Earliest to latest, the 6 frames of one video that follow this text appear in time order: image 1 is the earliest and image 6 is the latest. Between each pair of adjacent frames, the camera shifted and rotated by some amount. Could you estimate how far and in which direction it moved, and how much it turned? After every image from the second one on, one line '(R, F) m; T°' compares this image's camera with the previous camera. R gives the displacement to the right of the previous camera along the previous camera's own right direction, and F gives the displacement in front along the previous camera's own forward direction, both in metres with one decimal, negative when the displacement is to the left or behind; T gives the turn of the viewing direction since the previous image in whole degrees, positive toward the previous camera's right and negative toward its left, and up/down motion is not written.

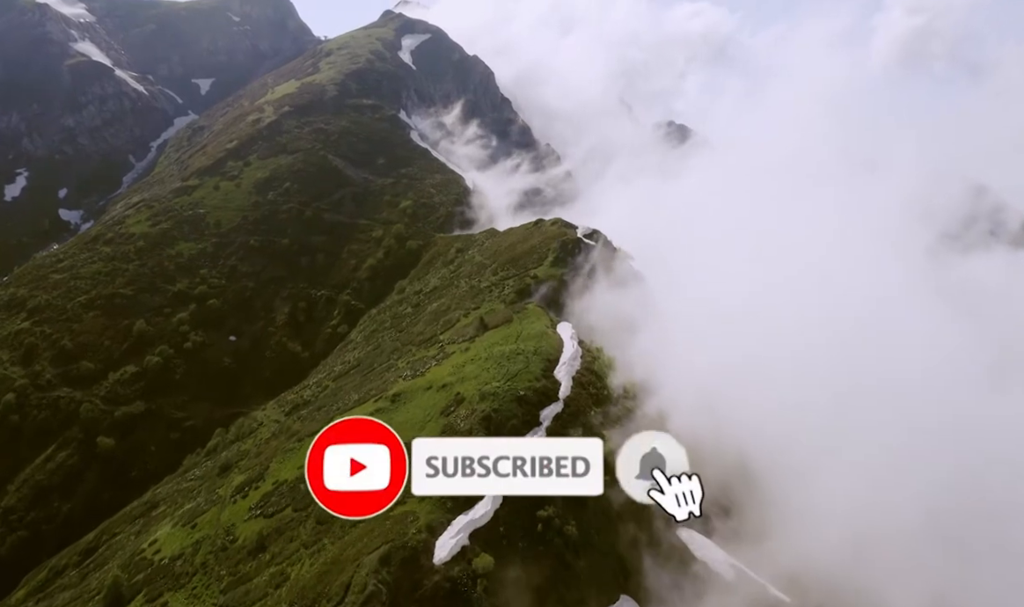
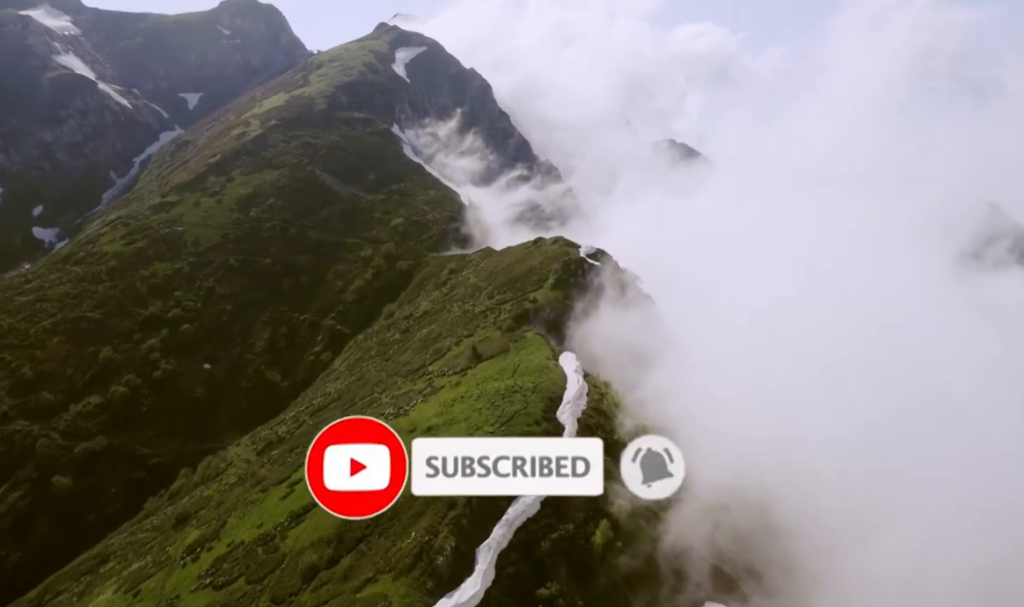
(+0.3, +9.7) m; 0°
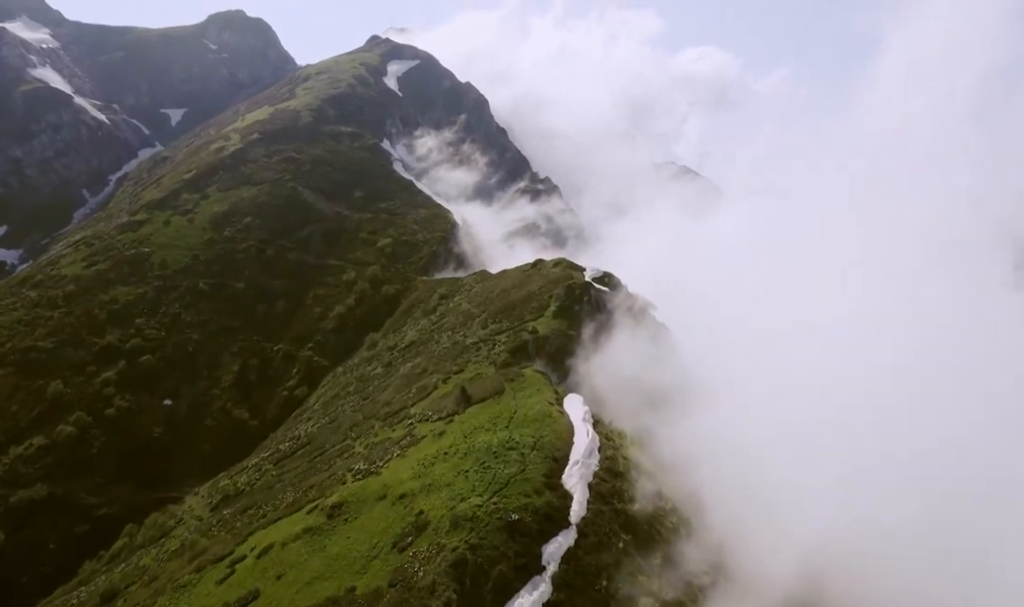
(+0.3, +12.1) m; 0°
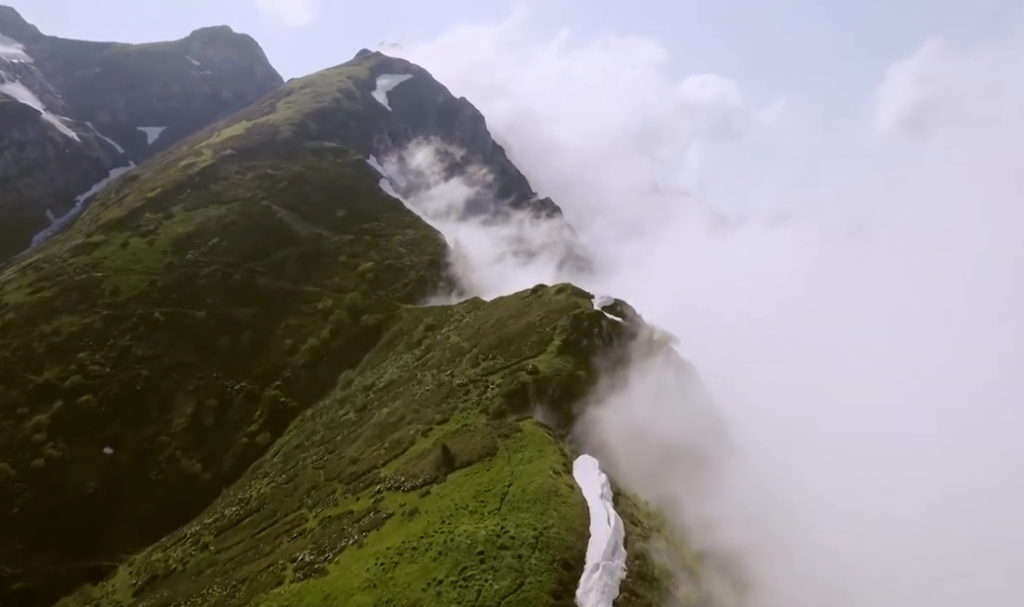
(+0.3, +14.3) m; 0°
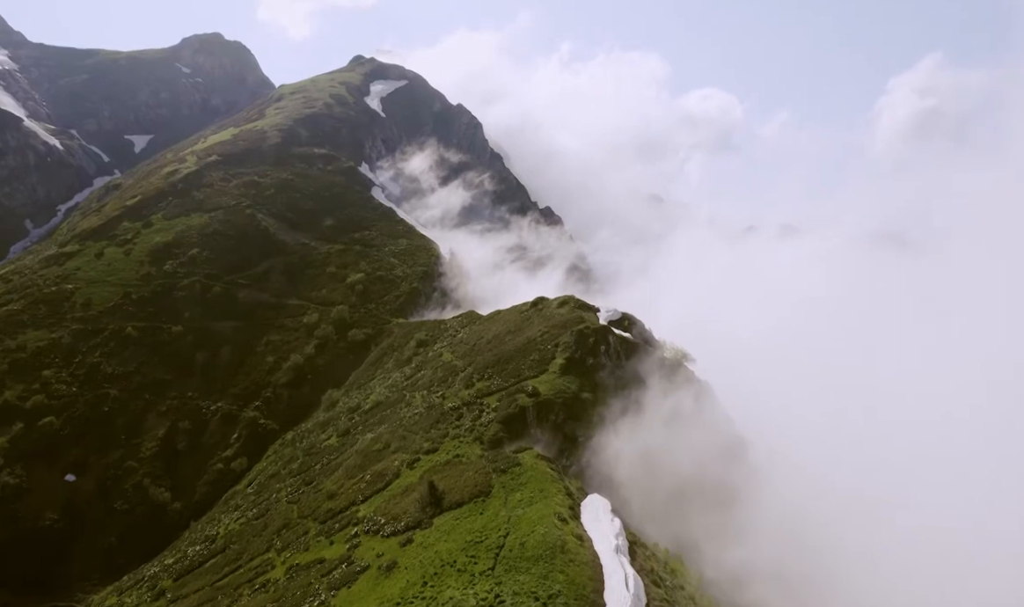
(+0.1, +7.1) m; 0°
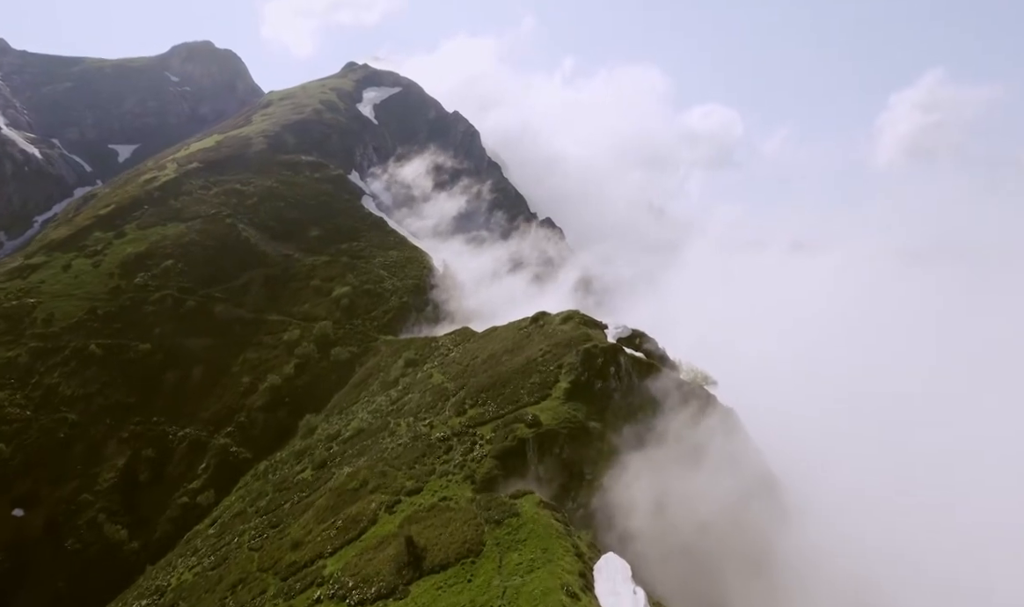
(+0.1, +8.1) m; 0°
